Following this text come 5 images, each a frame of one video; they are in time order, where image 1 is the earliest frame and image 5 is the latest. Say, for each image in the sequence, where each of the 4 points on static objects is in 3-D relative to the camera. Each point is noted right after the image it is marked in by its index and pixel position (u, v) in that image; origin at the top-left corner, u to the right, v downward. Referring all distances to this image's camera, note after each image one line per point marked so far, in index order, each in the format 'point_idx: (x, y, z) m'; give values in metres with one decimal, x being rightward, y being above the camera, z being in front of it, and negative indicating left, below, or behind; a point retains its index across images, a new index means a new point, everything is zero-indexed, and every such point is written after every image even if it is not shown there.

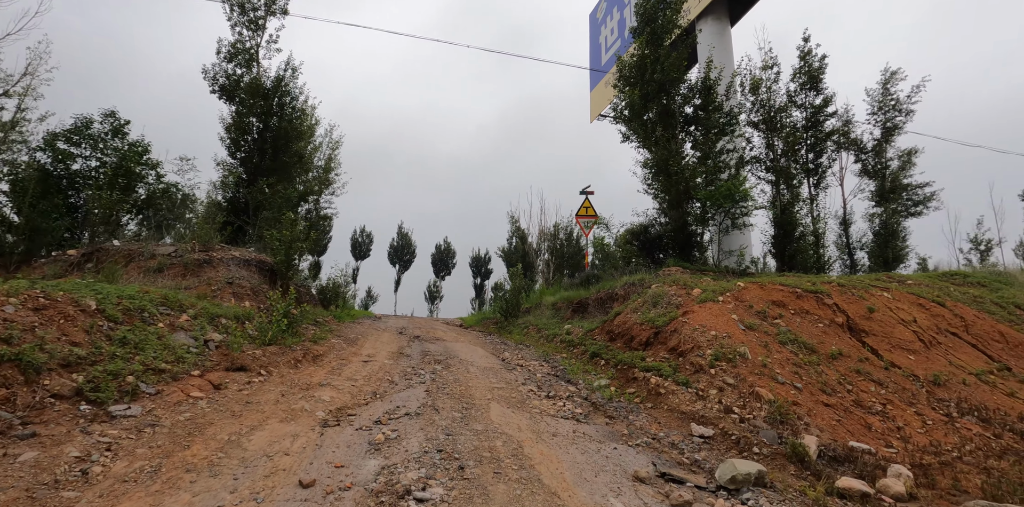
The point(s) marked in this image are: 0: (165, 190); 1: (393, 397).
0: (-8.8, +1.6, +12.9) m
1: (-1.4, -1.7, +6.0) m
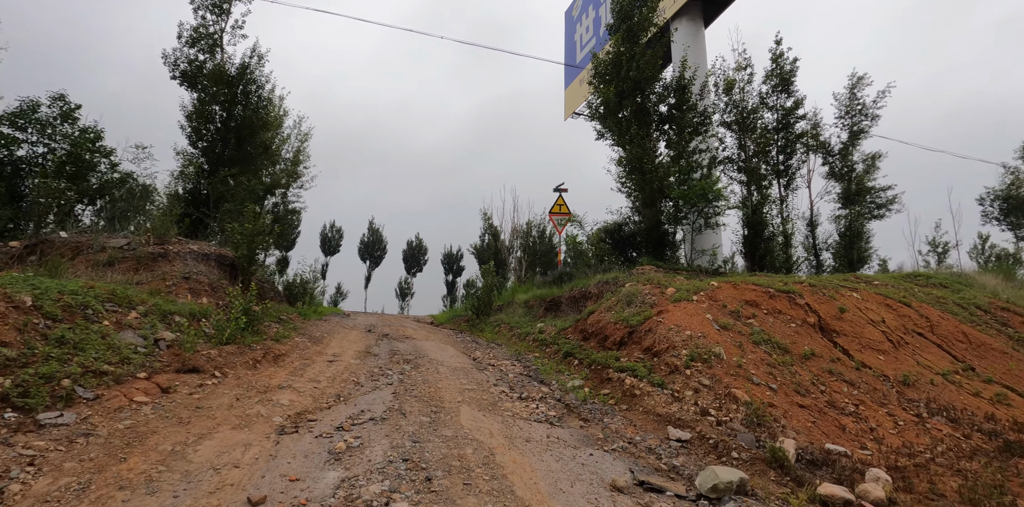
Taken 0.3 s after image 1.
0: (-9.4, +1.8, +12.2) m
1: (-1.7, -1.6, +5.7) m
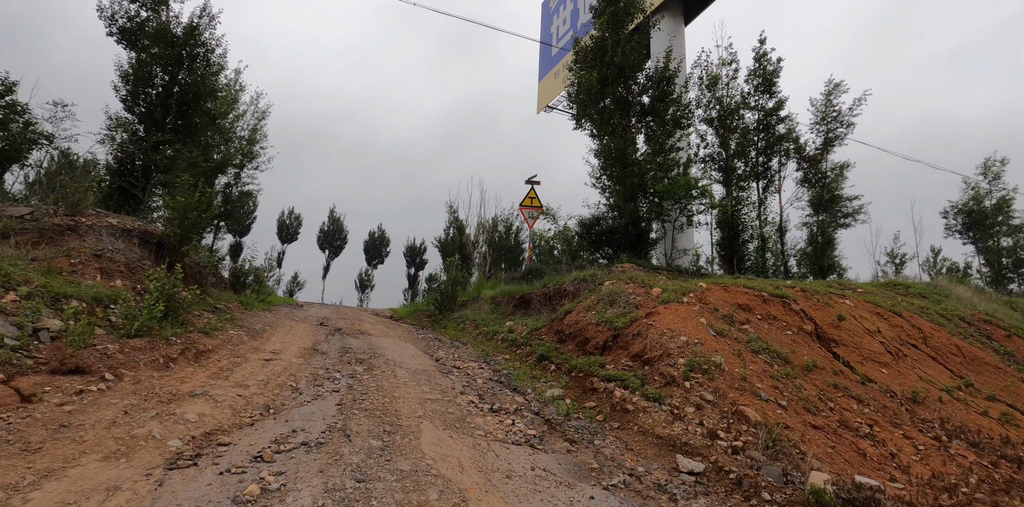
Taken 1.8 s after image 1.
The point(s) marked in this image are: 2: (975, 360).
0: (-10.0, +2.3, +10.5) m
1: (-2.0, -1.4, +4.5) m
2: (+8.0, -1.8, +8.8) m
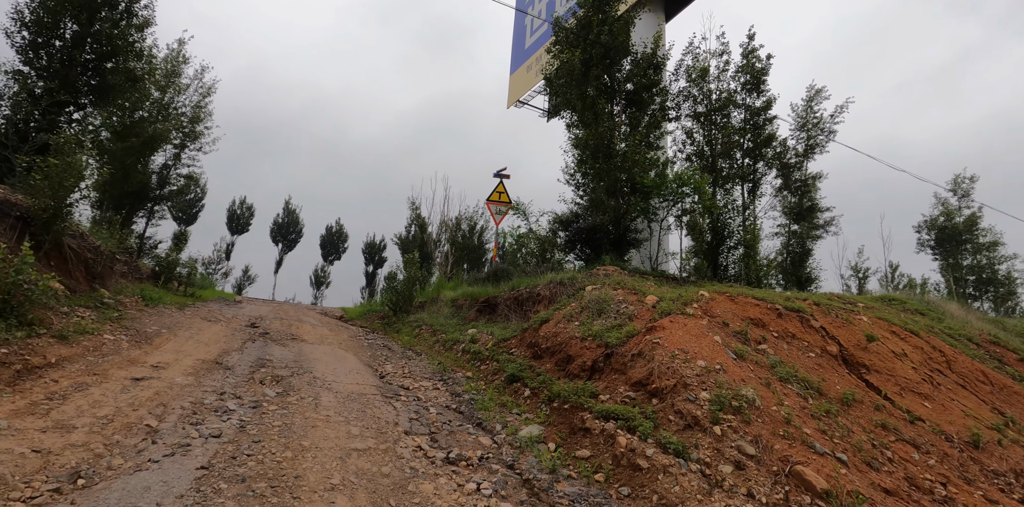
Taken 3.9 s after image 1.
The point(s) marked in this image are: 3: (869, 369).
0: (-10.4, +2.8, +8.1) m
1: (-2.1, -1.2, +2.7) m
2: (+7.5, -2.1, +7.7) m
3: (+4.5, -1.5, +6.4) m
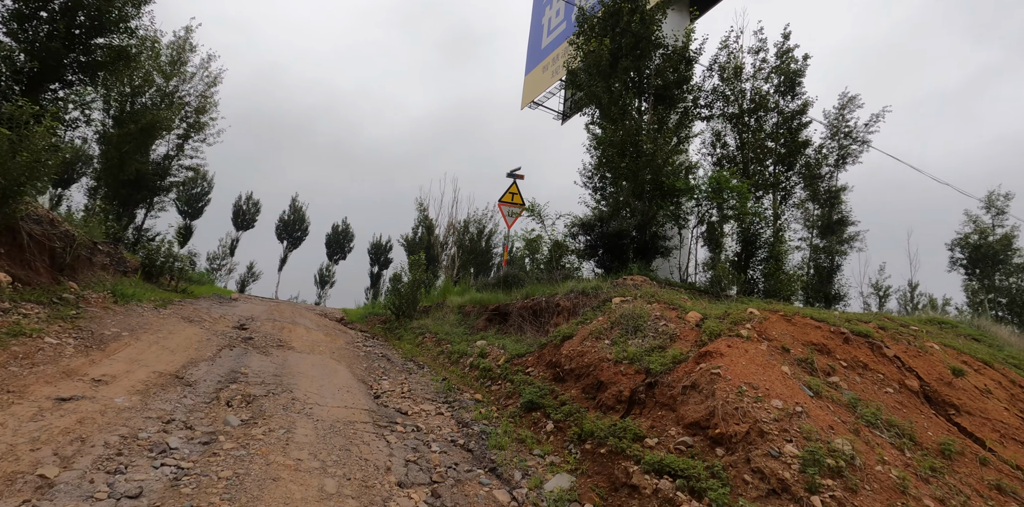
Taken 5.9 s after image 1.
0: (-10.0, +3.1, +7.2) m
1: (-2.0, -1.2, +1.7) m
2: (+7.7, -2.4, +6.6) m
3: (+4.7, -1.6, +5.4) m
